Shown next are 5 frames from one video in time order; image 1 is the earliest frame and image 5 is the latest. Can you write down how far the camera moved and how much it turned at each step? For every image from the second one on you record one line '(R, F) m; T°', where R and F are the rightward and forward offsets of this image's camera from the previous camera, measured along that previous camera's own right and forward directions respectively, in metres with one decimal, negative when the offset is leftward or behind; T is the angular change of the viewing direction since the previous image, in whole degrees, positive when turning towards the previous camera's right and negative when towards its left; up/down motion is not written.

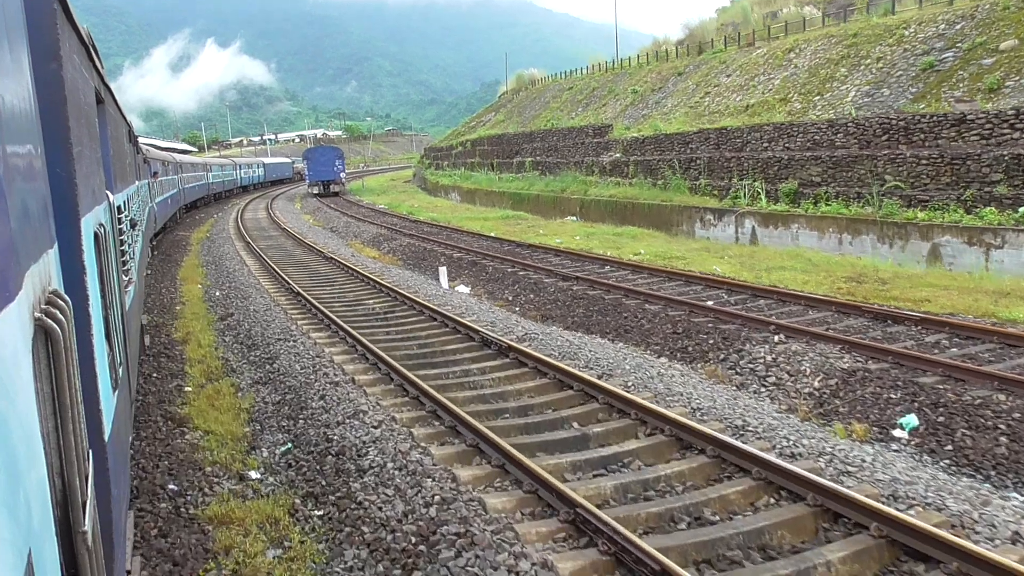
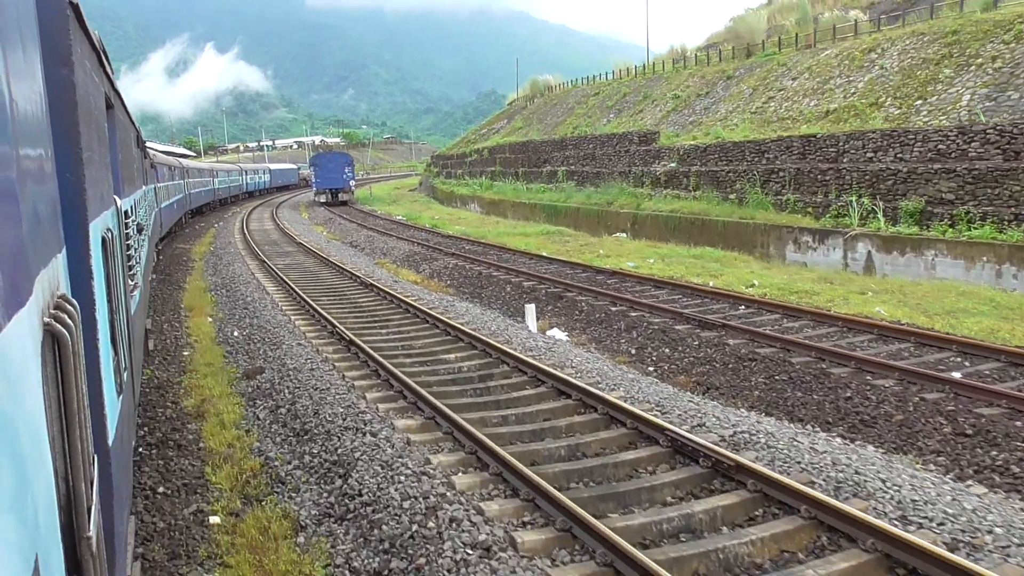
(-1.4, +3.3) m; 0°
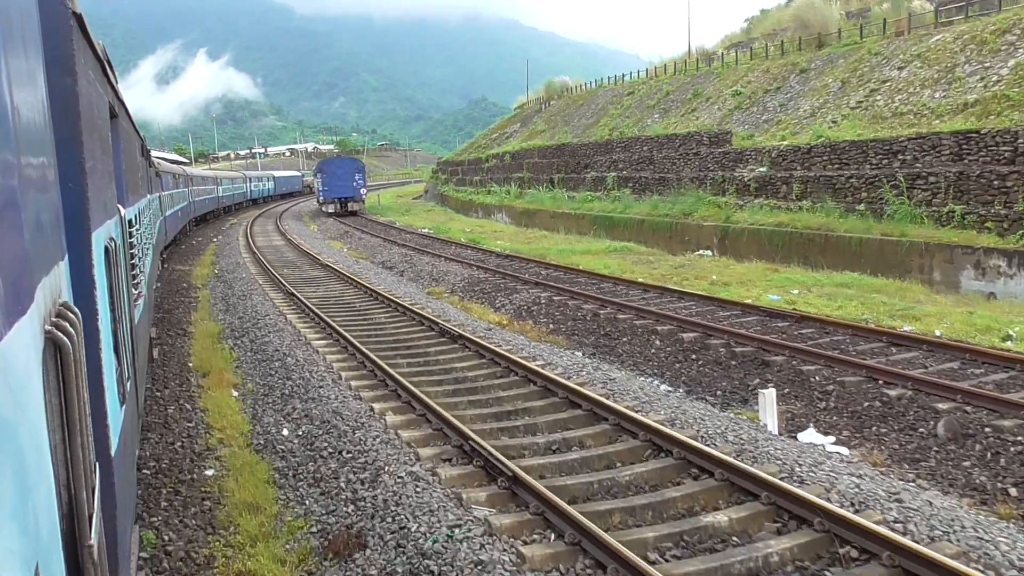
(-1.8, +4.4) m; +1°
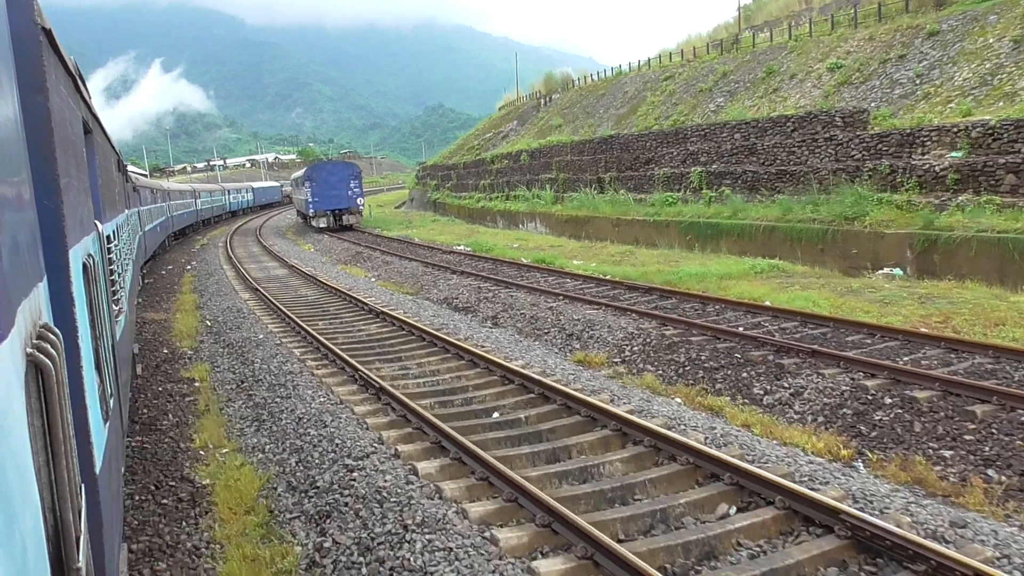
(-2.7, +6.7) m; +2°
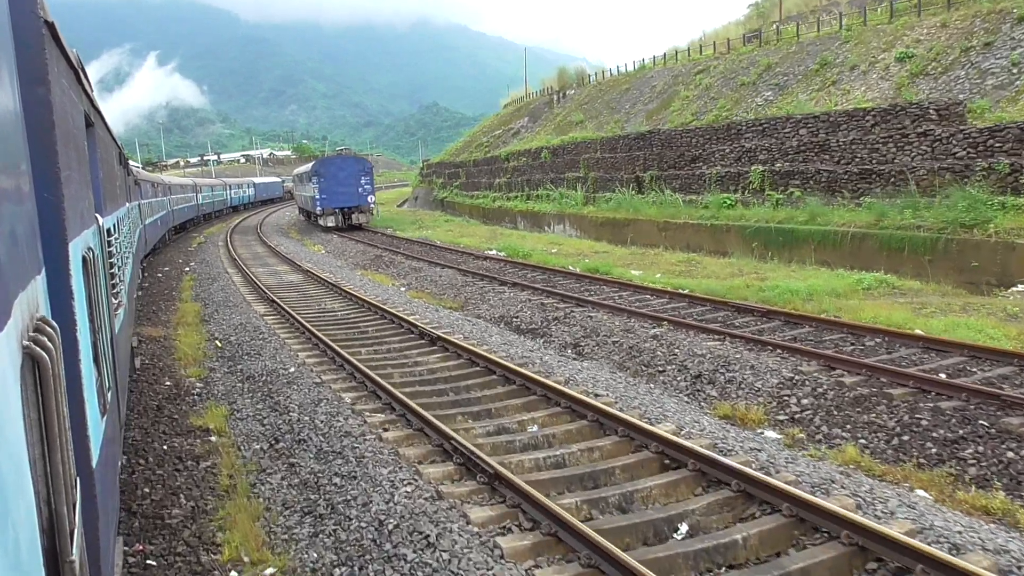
(-1.1, +2.6) m; 0°
